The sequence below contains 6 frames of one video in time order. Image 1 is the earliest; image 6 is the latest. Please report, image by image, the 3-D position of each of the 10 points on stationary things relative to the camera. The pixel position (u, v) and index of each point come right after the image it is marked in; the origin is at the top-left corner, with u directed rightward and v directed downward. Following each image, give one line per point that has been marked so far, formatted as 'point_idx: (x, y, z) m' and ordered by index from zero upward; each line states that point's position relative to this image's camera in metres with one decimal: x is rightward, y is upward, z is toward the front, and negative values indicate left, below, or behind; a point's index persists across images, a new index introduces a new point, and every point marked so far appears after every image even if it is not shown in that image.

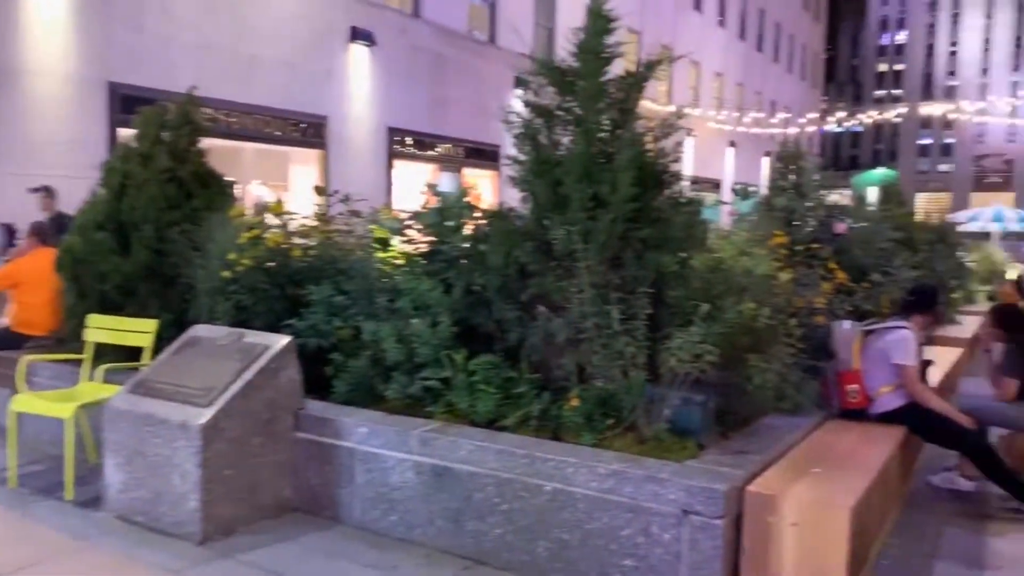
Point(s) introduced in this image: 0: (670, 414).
0: (+0.8, -0.6, +3.9) m
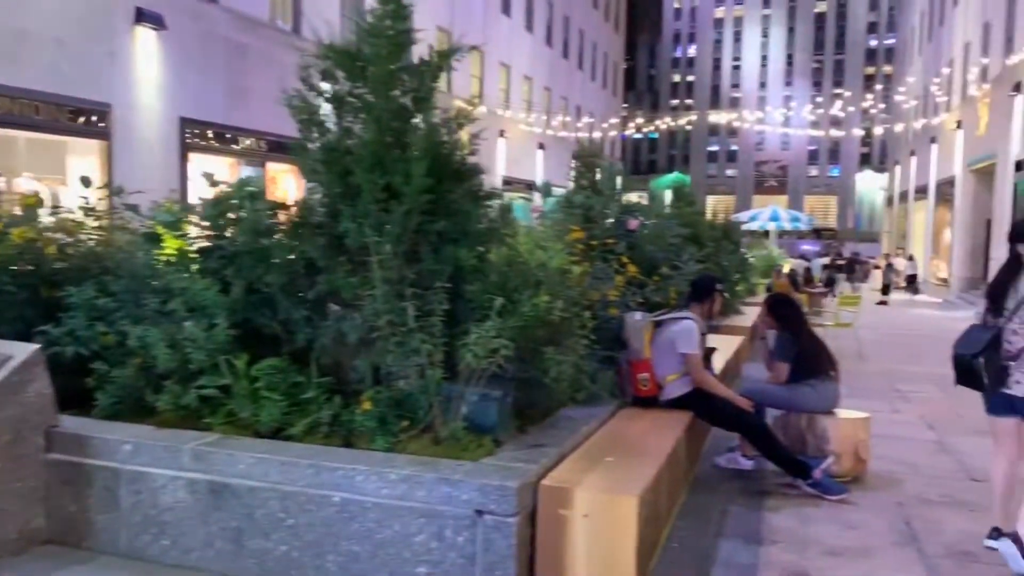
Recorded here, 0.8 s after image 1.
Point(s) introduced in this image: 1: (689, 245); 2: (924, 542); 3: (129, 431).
0: (-0.2, -0.6, +3.8) m
1: (+1.8, +0.4, +8.4) m
2: (+2.2, -1.4, +4.3) m
3: (-1.8, -0.7, +3.8) m
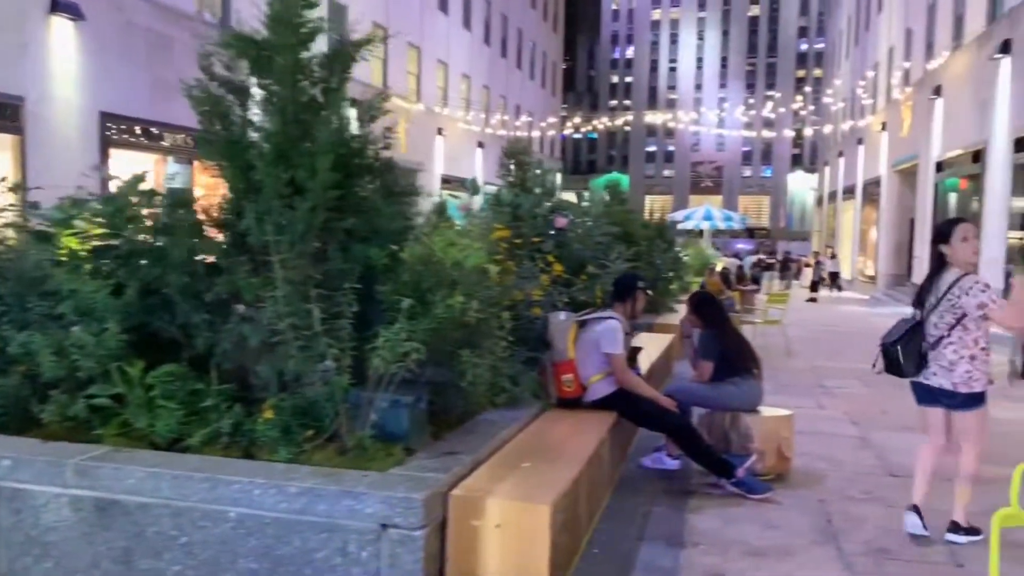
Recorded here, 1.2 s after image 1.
0: (-0.6, -0.6, +3.6) m
1: (+1.1, +0.5, +8.3) m
2: (+1.8, -1.3, +4.3) m
3: (-2.2, -0.7, +3.5) m
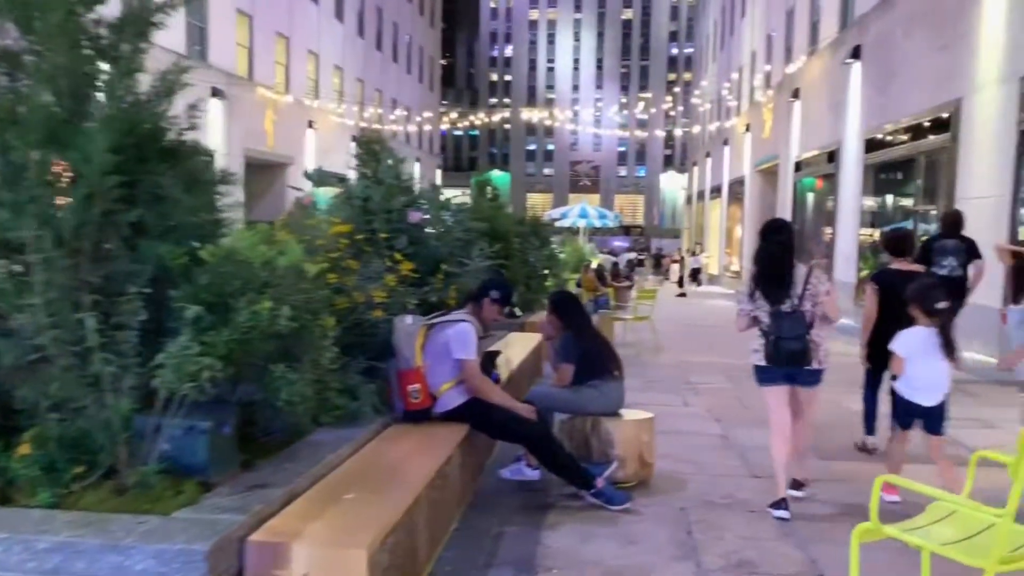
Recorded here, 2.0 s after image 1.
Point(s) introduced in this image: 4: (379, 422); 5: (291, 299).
0: (-1.3, -0.6, +3.0) m
1: (-0.3, +0.5, +7.9) m
2: (+1.0, -1.3, +4.1) m
3: (-2.8, -0.7, +2.7) m
4: (-0.7, -0.7, +4.4) m
5: (-0.9, 0.0, +3.4) m
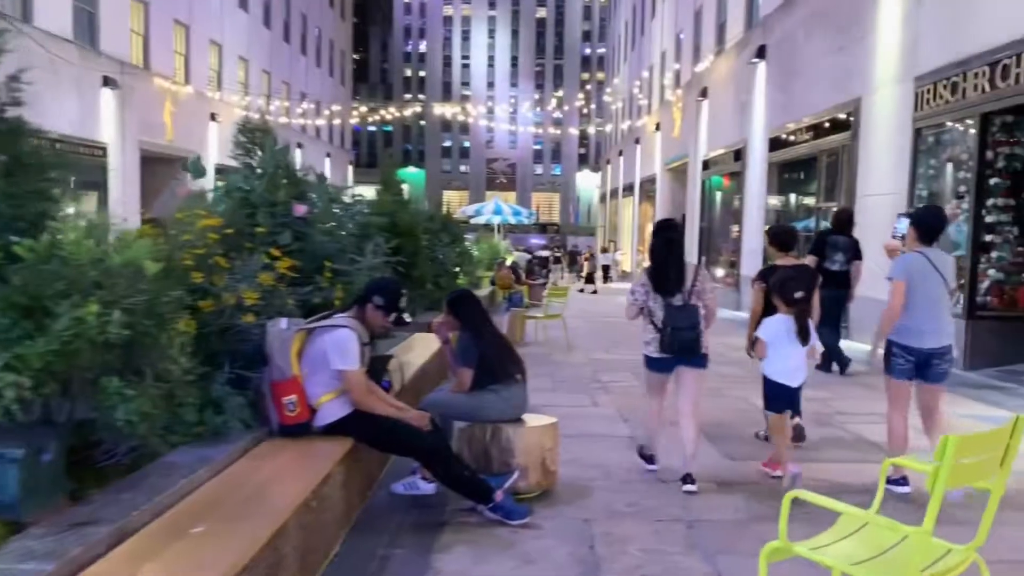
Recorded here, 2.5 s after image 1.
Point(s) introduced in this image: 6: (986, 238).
0: (-1.7, -0.6, +2.5) m
1: (-1.2, +0.5, +7.5) m
2: (+0.4, -1.3, +3.8) m
3: (-3.2, -0.7, +2.1) m
4: (-1.3, -0.7, +3.9) m
5: (-1.4, -0.1, +3.0) m
6: (+6.2, +0.7, +10.6) m
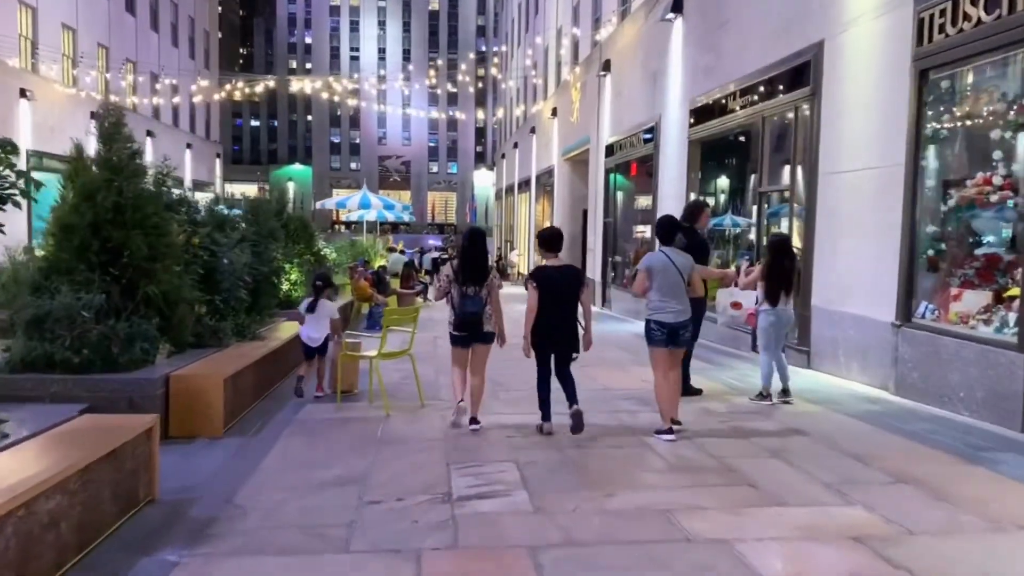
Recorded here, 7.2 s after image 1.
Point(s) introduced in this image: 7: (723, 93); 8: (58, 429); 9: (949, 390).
0: (-2.3, -0.8, -2.0) m
1: (-2.4, +0.3, +3.0) m
2: (-0.3, -1.5, -0.5) m
3: (-3.7, -1.0, -2.7) m
4: (-2.0, -0.9, -0.6) m
5: (-2.0, -0.3, -1.6) m
6: (+4.6, +0.5, +6.9) m
7: (+3.6, +3.3, +13.5) m
8: (-2.2, -0.7, +4.4) m
9: (+4.1, -1.0, +7.7) m
